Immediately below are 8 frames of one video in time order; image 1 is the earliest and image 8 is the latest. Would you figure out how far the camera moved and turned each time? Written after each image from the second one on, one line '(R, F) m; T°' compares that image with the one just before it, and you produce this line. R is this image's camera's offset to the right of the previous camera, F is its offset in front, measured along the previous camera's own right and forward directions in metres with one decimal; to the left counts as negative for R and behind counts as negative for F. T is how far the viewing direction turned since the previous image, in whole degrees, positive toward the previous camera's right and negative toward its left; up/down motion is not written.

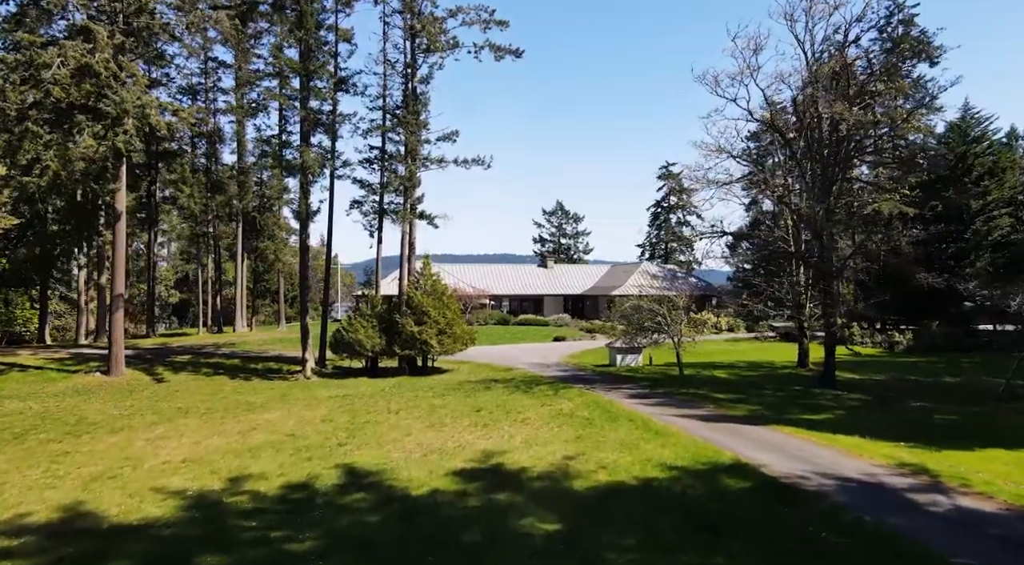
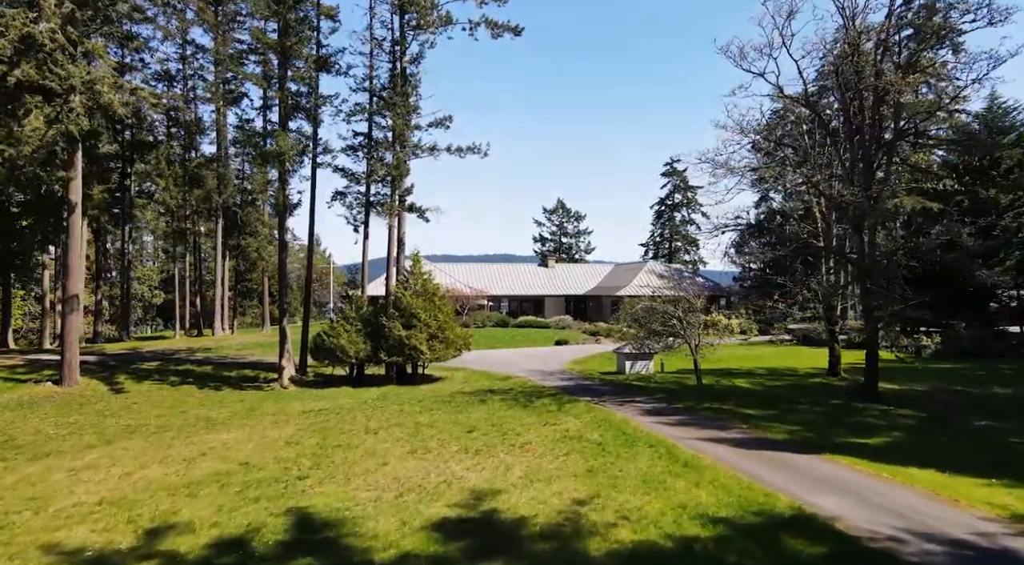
(+0.1, +2.7) m; 0°
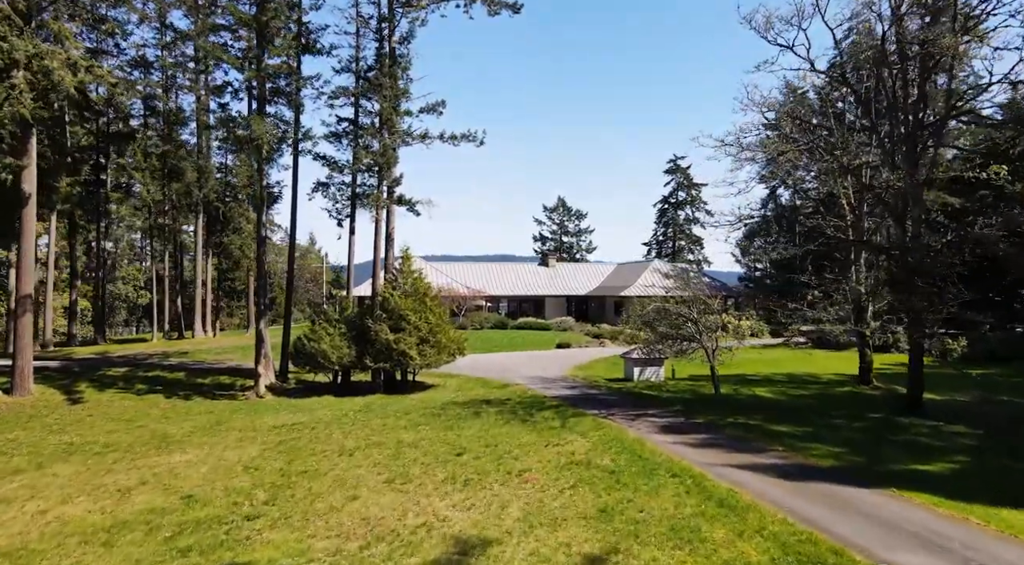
(+0.1, +2.3) m; 0°
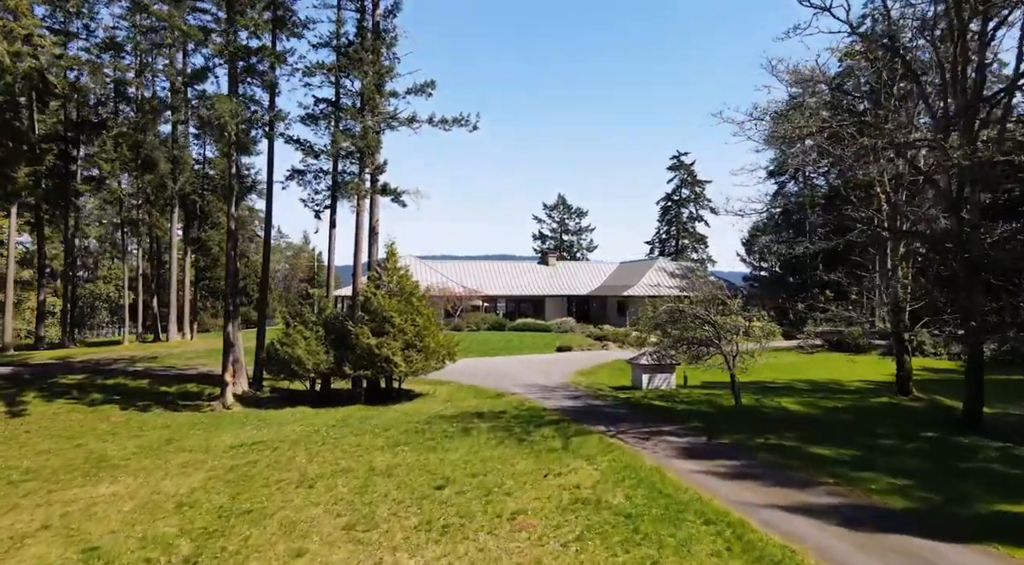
(+0.1, +2.4) m; 0°
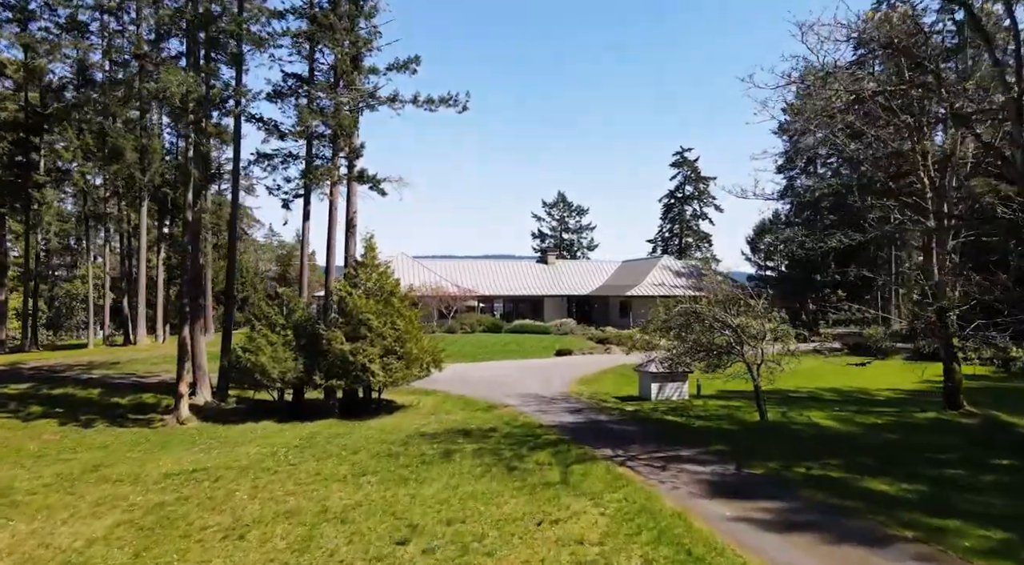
(+0.2, +2.5) m; 0°
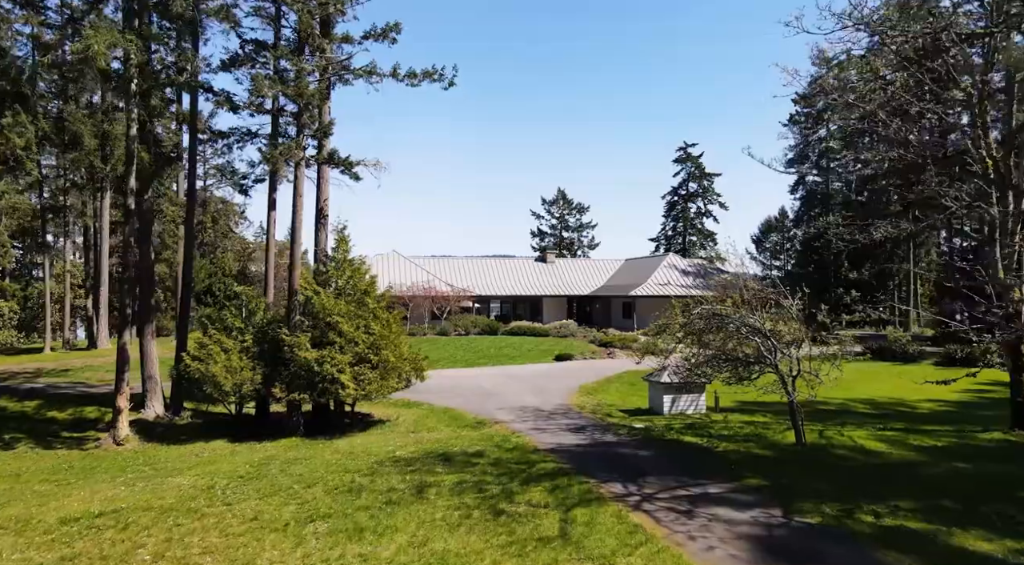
(+0.2, +2.6) m; 0°
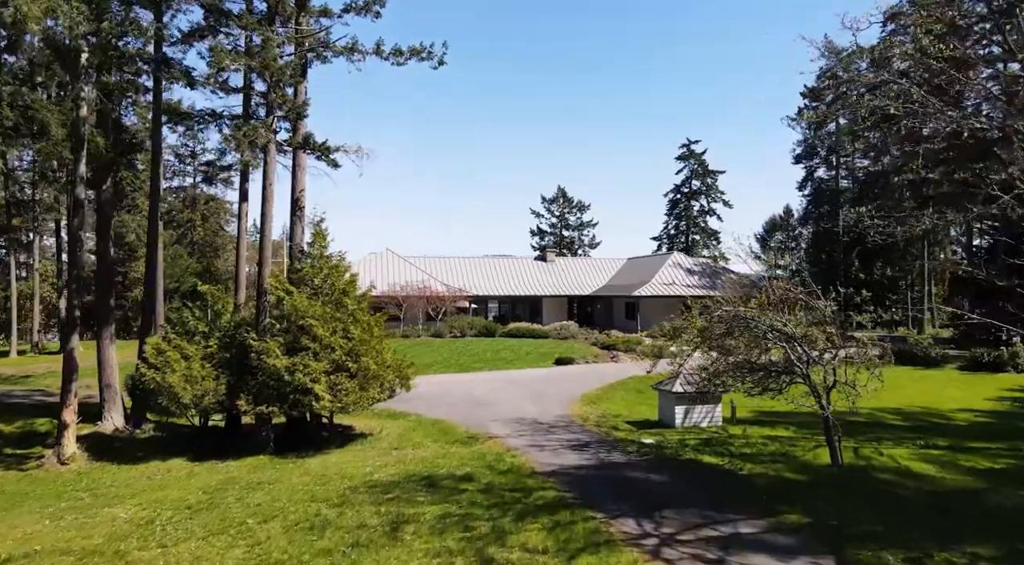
(+0.1, +1.8) m; 0°
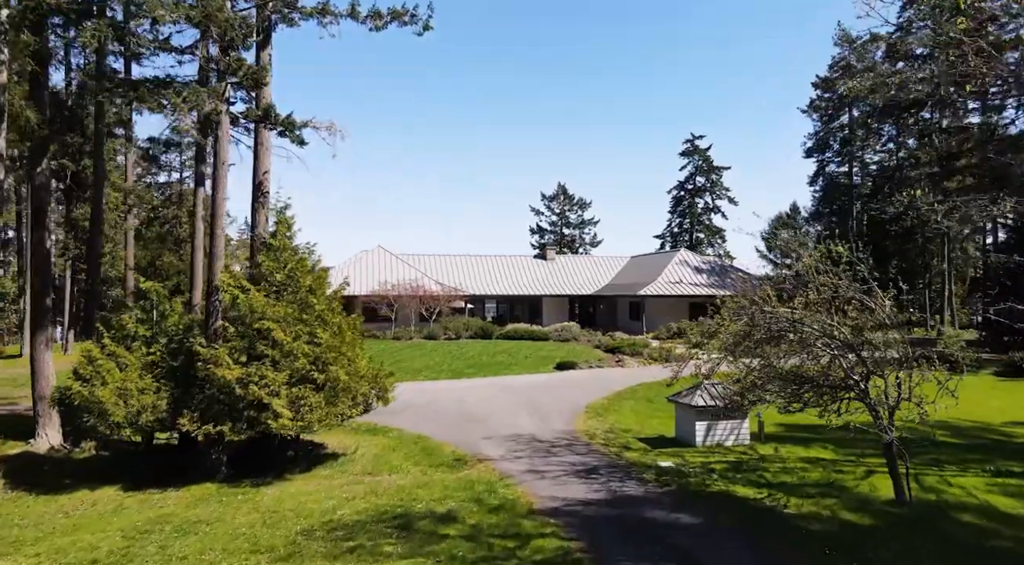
(+0.1, +2.3) m; 0°
